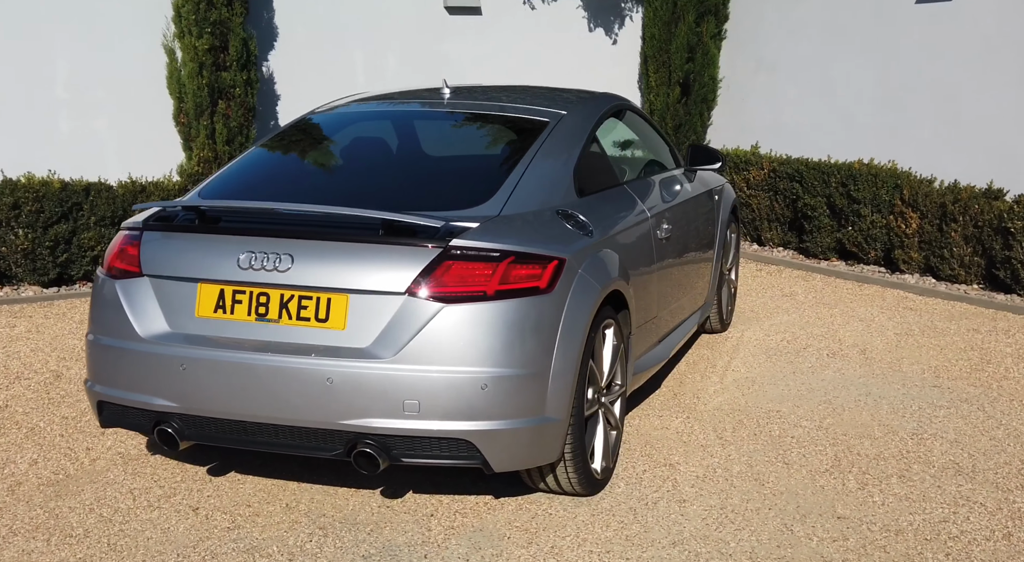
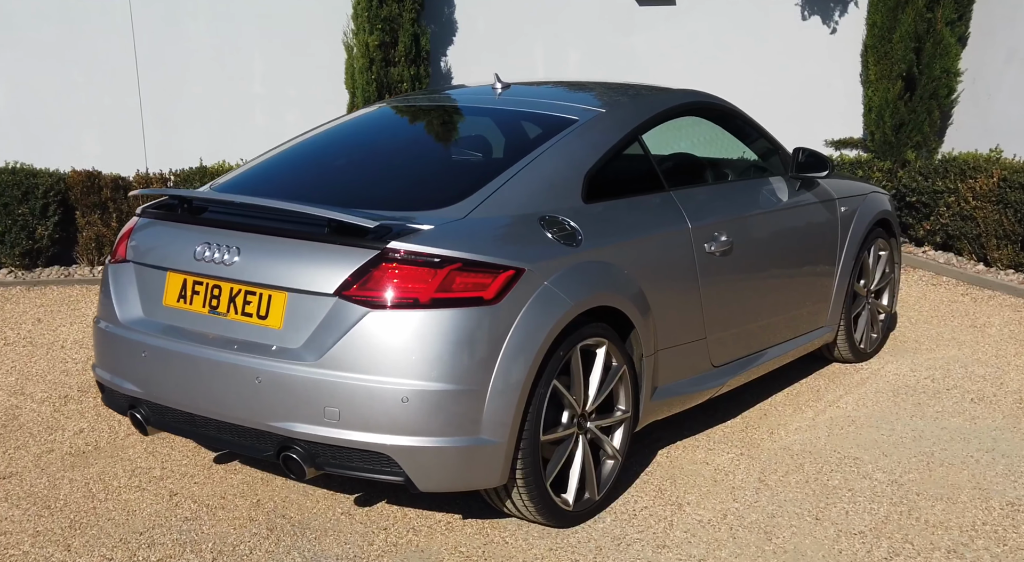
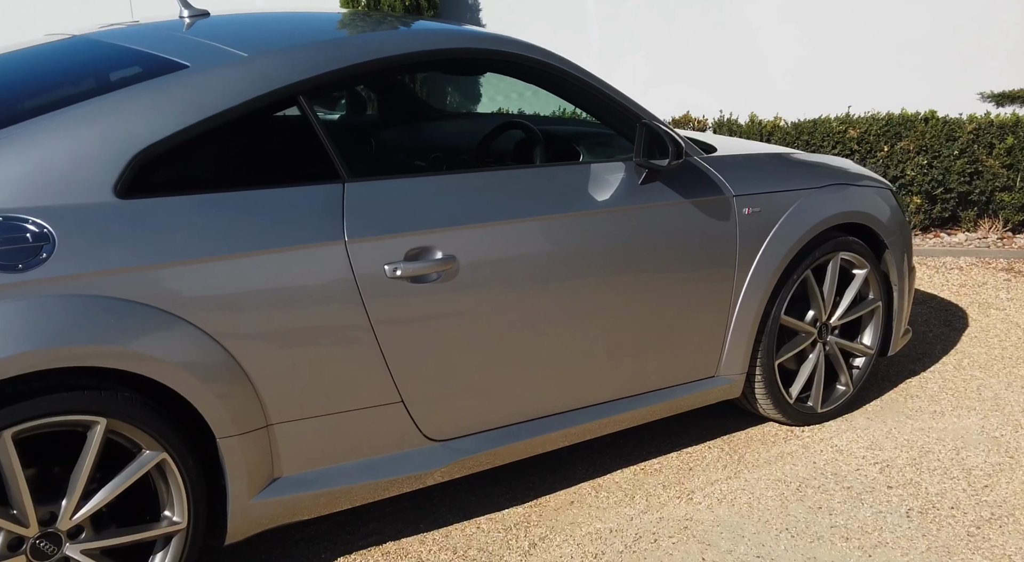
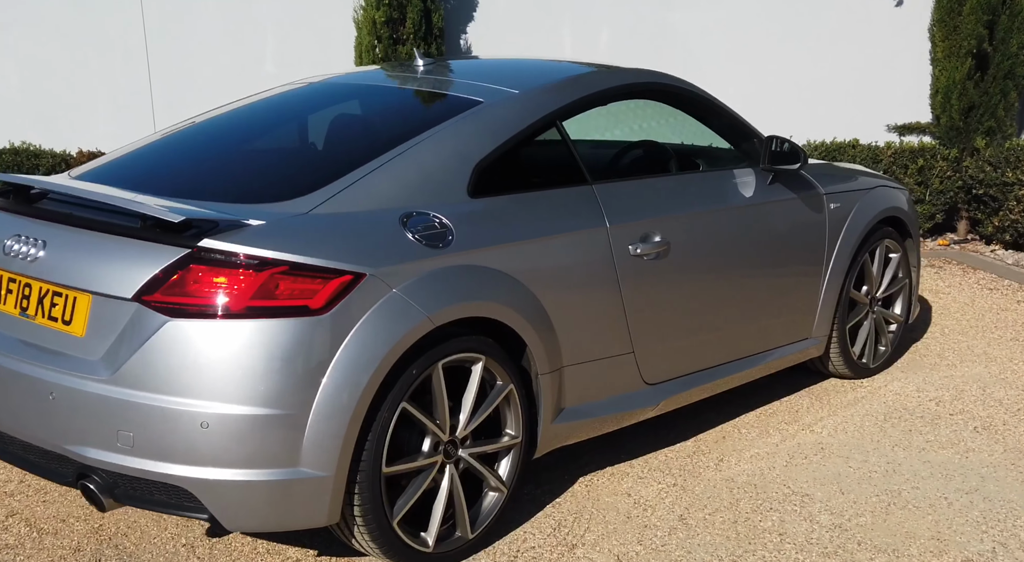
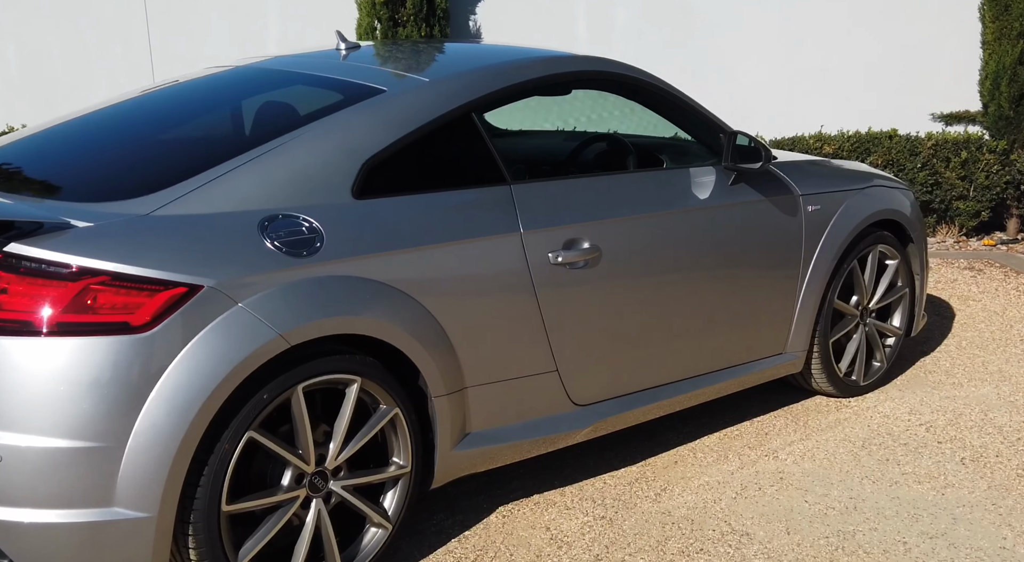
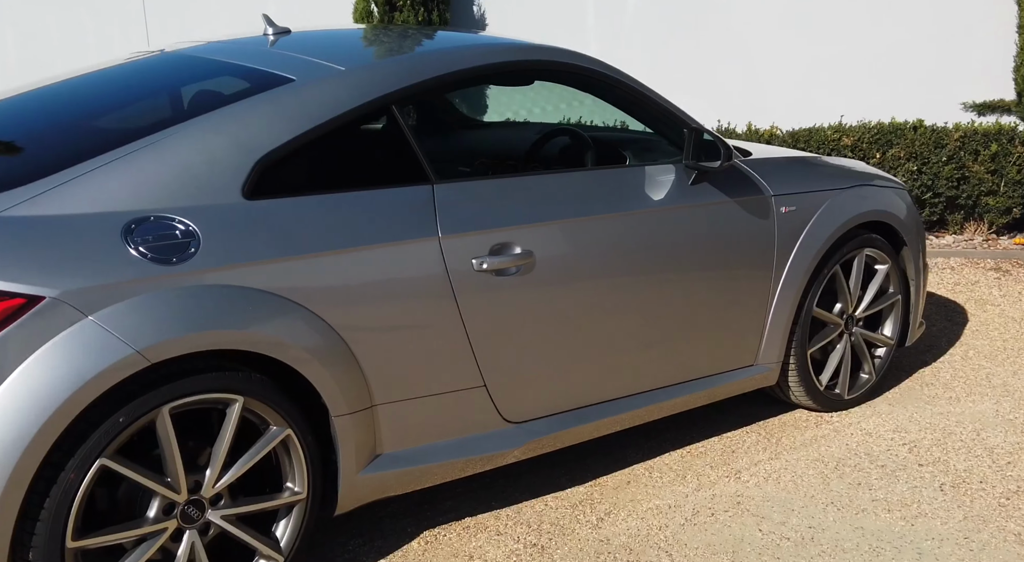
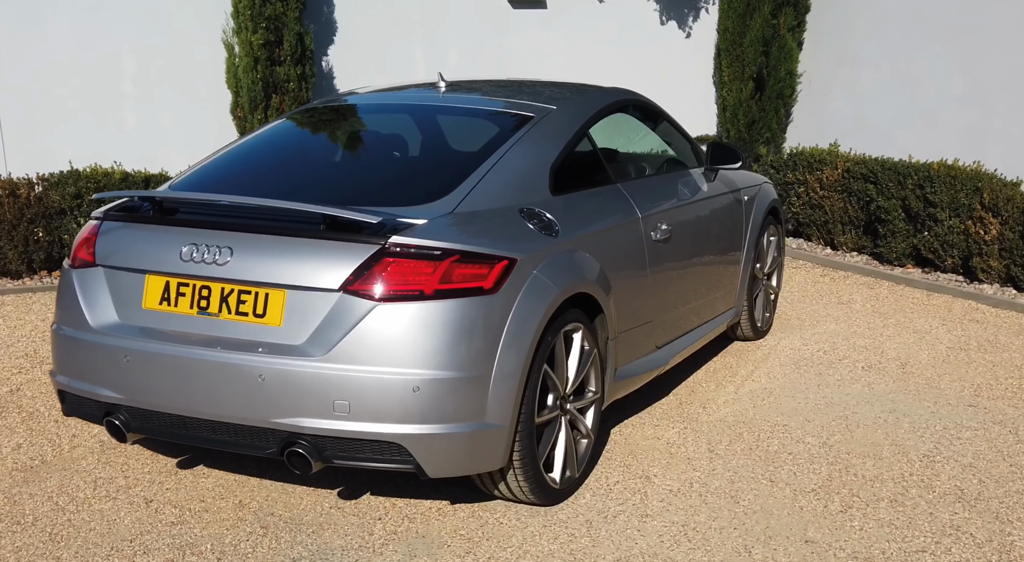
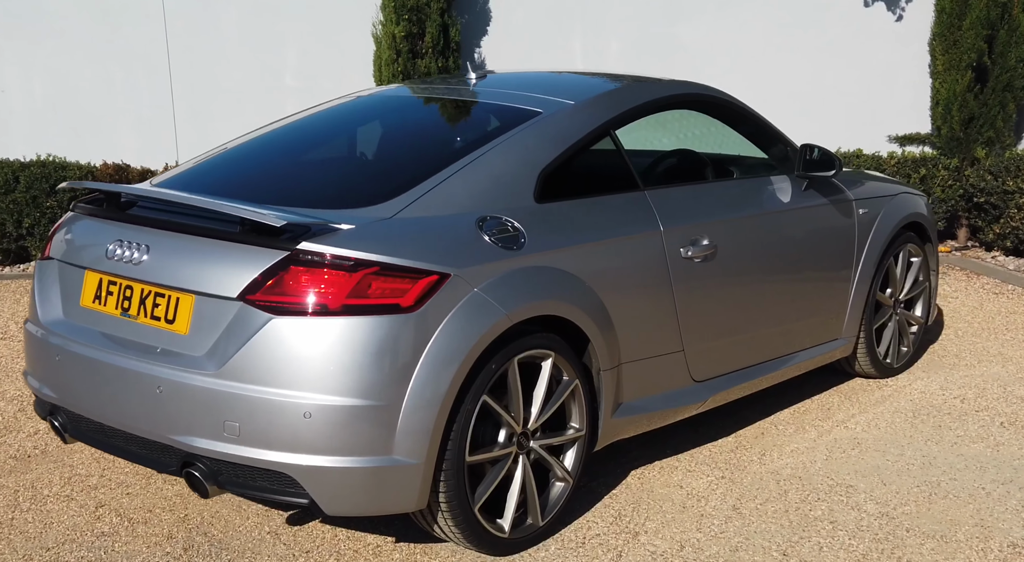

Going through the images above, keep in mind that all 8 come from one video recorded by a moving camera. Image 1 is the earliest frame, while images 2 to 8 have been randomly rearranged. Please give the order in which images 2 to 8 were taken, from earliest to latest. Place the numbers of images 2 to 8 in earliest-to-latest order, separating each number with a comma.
7, 2, 8, 4, 5, 6, 3
